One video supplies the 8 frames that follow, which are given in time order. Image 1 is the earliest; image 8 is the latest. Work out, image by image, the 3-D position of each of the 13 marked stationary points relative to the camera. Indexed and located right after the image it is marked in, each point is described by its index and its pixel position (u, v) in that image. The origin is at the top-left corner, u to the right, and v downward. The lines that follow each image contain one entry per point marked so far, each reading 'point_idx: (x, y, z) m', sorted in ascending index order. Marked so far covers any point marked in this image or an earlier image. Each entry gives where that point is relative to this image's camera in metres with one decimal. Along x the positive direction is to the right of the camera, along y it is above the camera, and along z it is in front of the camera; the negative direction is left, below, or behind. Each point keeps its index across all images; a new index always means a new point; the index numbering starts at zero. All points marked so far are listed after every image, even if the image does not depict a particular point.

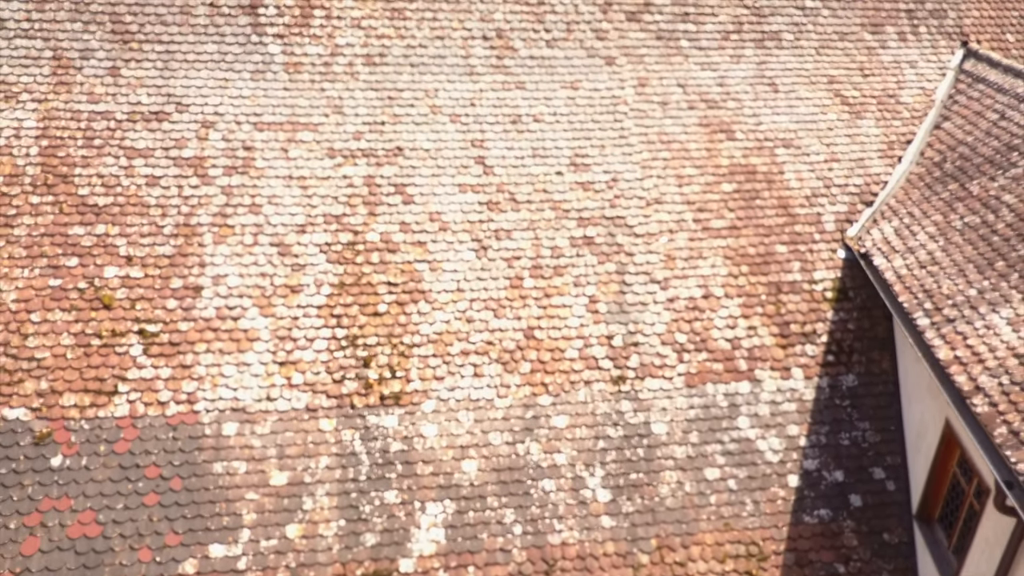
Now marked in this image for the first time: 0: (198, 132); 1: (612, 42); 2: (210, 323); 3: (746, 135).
0: (-3.5, +1.7, +8.9) m
1: (+1.3, +3.1, +10.1) m
2: (-3.0, -0.4, +7.9) m
3: (+2.9, +1.9, +9.8) m
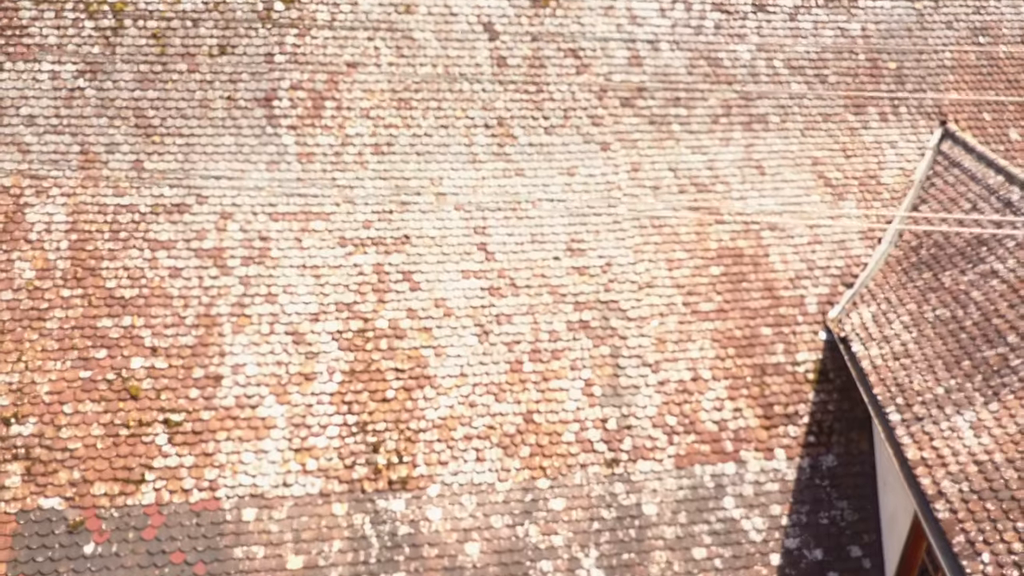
0: (-3.5, +0.8, +9.4) m
1: (+1.3, +2.1, +10.6) m
2: (-3.0, -1.3, +8.5) m
3: (+2.9, +0.9, +10.3) m
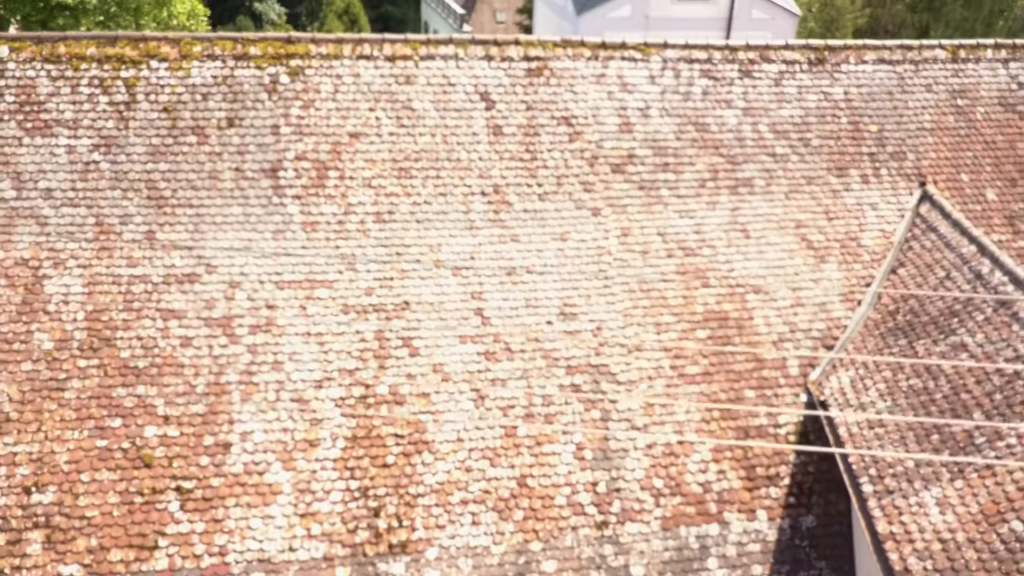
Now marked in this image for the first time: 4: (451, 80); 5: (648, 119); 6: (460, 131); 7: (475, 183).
0: (-3.5, -0.1, +9.9) m
1: (+1.2, +1.3, +11.1) m
2: (-3.1, -2.1, +8.9) m
3: (+2.8, +0.1, +10.8) m
4: (-0.9, +2.9, +11.2) m
5: (+2.0, +2.4, +11.5) m
6: (-0.7, +2.2, +11.0) m
7: (-0.5, +1.5, +10.9) m
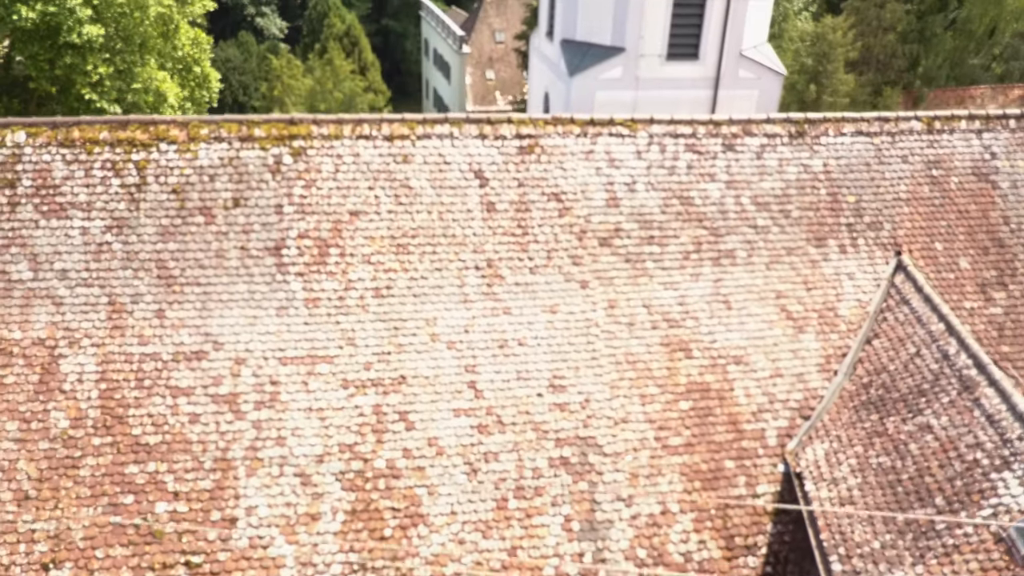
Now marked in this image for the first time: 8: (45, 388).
0: (-3.7, -1.1, +10.4) m
1: (+1.1, +0.3, +11.6) m
2: (-3.2, -3.1, +9.4) m
3: (+2.7, -0.9, +11.3) m
4: (-1.0, +1.9, +11.7) m
5: (+1.9, +1.4, +12.0) m
6: (-0.8, +1.2, +11.6) m
7: (-0.6, +0.4, +11.4) m
8: (-5.8, -1.3, +10.0) m
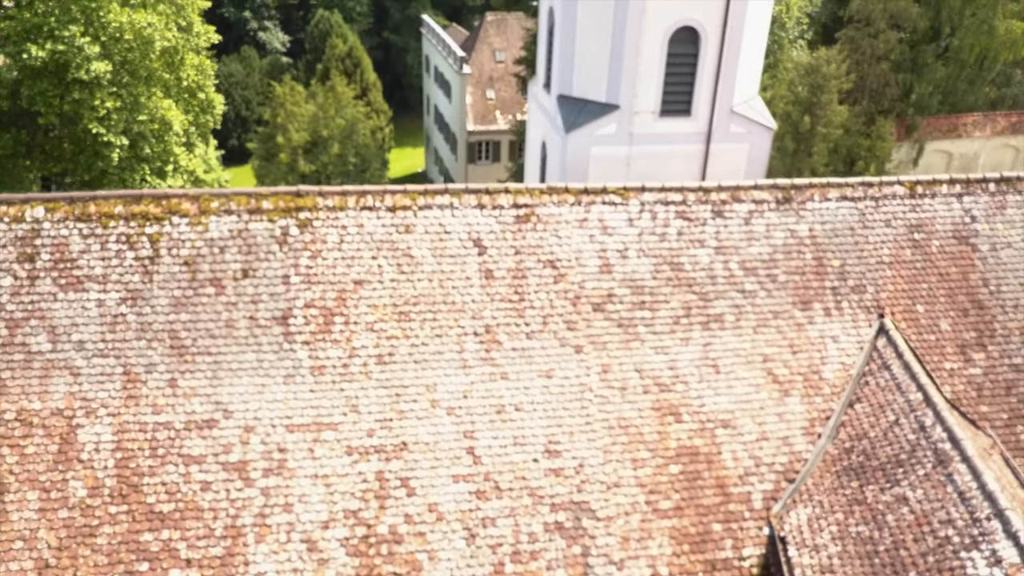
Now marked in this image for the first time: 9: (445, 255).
0: (-3.7, -2.0, +10.9) m
1: (+1.0, -0.7, +12.1) m
2: (-3.2, -4.1, +9.9) m
3: (+2.7, -1.9, +11.8) m
4: (-1.0, +0.9, +12.2) m
5: (+1.8, +0.5, +12.5) m
6: (-0.9, +0.2, +12.1) m
7: (-0.7, -0.5, +11.9) m
8: (-5.9, -2.2, +10.5) m
9: (-1.0, +0.5, +12.1) m
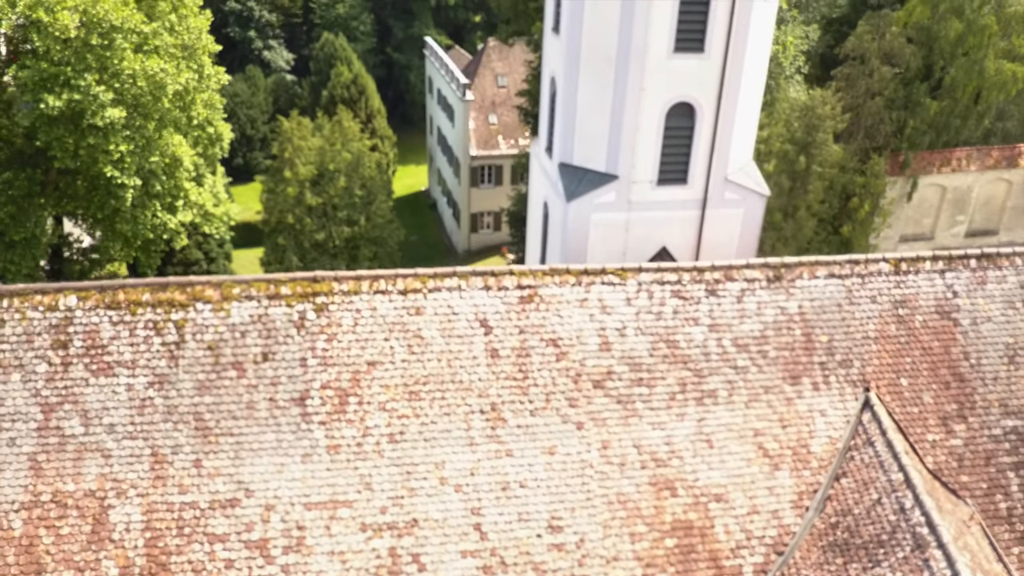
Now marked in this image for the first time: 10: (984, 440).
0: (-3.6, -3.3, +11.6) m
1: (+1.1, -1.9, +12.8) m
2: (-3.1, -5.4, +10.6) m
3: (+2.7, -3.2, +12.5) m
4: (-0.9, -0.4, +12.9) m
5: (+1.9, -0.8, +13.2) m
6: (-0.8, -1.1, +12.8) m
7: (-0.6, -1.8, +12.6) m
8: (-5.8, -3.5, +11.2) m
9: (-0.9, -0.8, +12.8) m
10: (+8.0, -2.6, +13.6) m
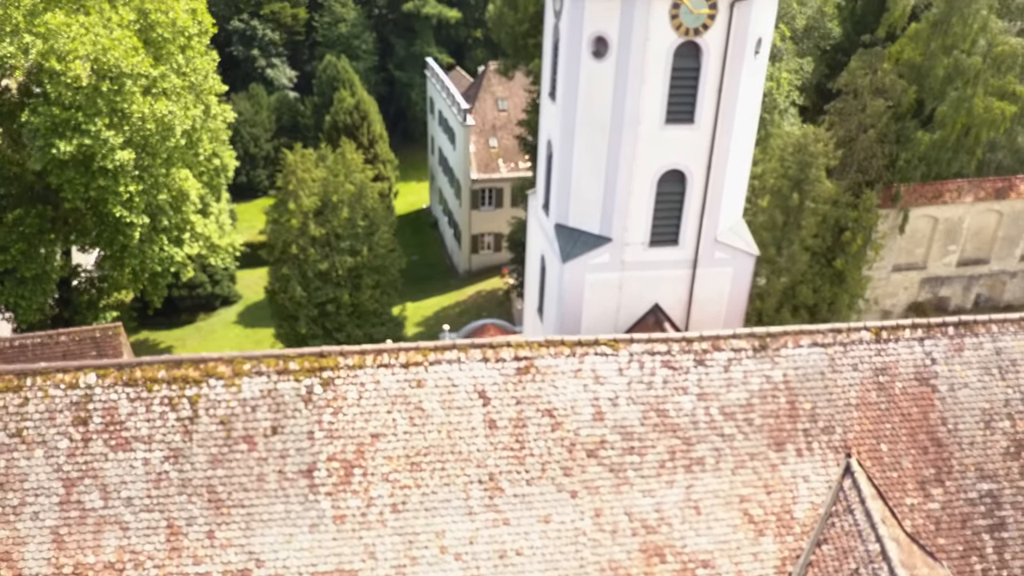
0: (-3.7, -4.5, +12.2) m
1: (+1.1, -3.2, +13.4) m
2: (-3.2, -6.6, +11.2) m
3: (+2.7, -4.4, +13.1) m
4: (-1.0, -1.6, +13.6) m
5: (+1.8, -2.1, +13.9) m
6: (-0.8, -2.3, +13.4) m
7: (-0.6, -3.1, +13.2) m
8: (-5.9, -4.7, +11.8) m
9: (-1.0, -2.0, +13.5) m
10: (+8.0, -3.8, +14.2) m
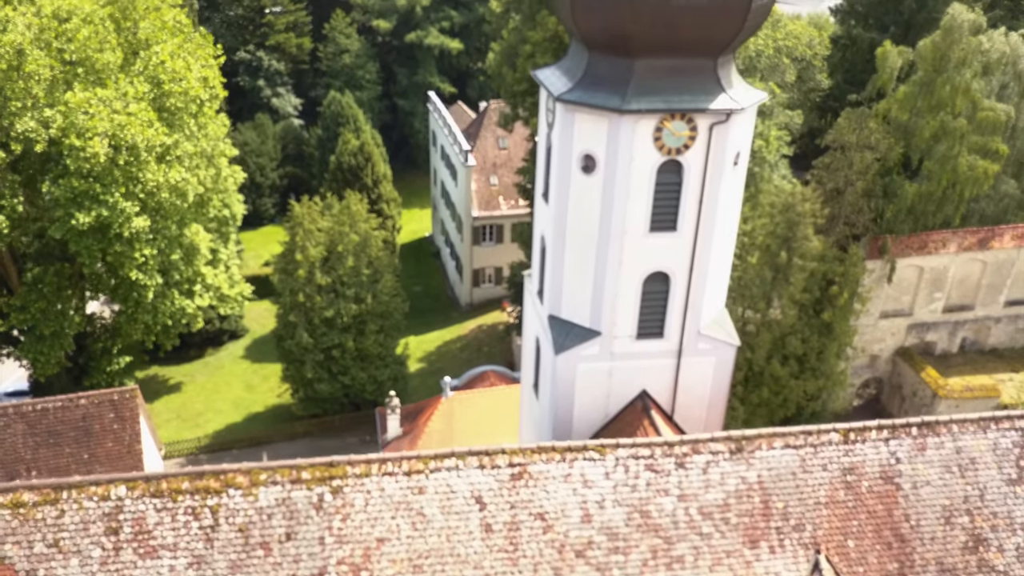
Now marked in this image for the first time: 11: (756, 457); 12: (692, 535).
0: (-3.8, -6.6, +13.4) m
1: (+1.0, -5.3, +14.6) m
2: (-3.3, -8.7, +12.4) m
3: (+2.6, -6.5, +14.3) m
4: (-1.1, -3.7, +14.8) m
5: (+1.7, -4.2, +15.1) m
6: (-1.0, -4.4, +14.6) m
7: (-0.7, -5.2, +14.4) m
8: (-6.0, -6.8, +13.0) m
9: (-1.1, -4.1, +14.6) m
10: (+7.9, -5.9, +15.3) m
11: (+4.8, -3.3, +15.7) m
12: (+3.4, -4.7, +15.1) m
